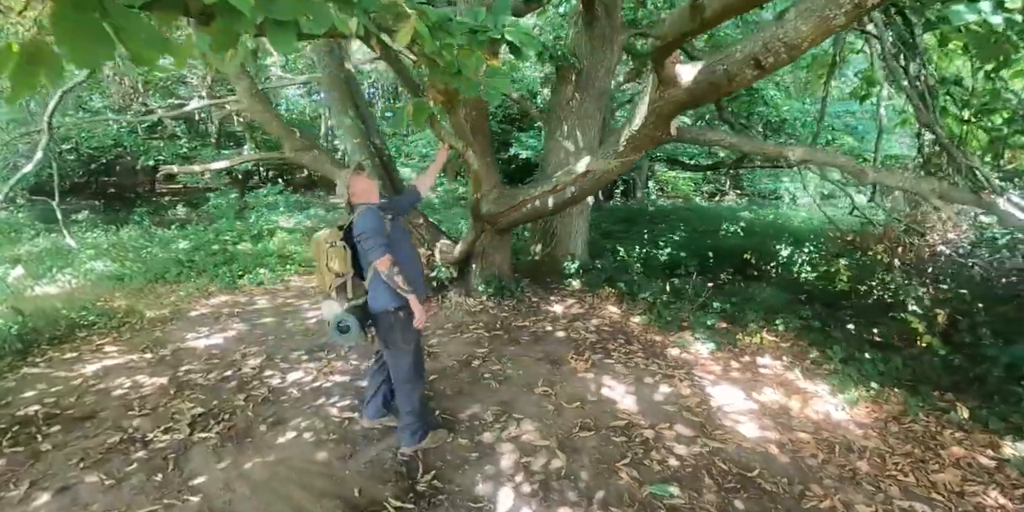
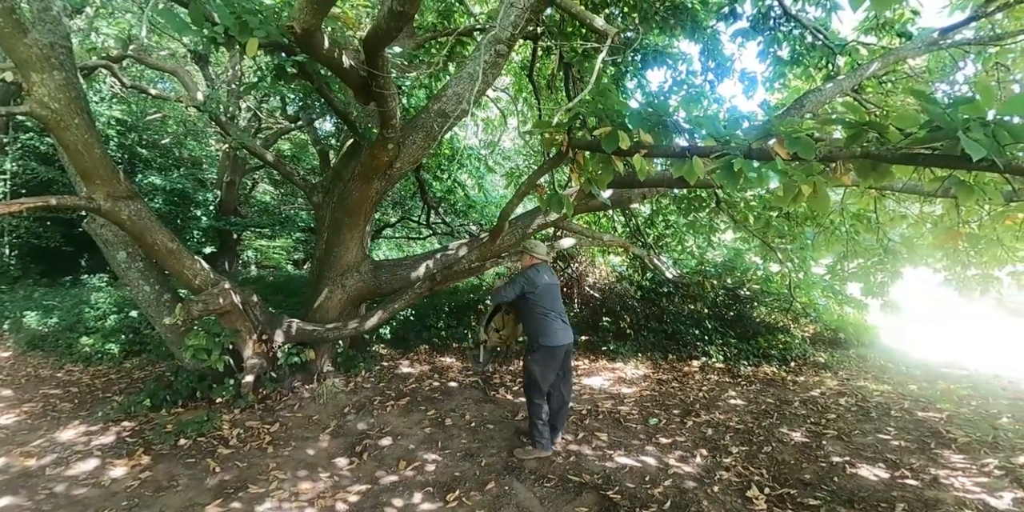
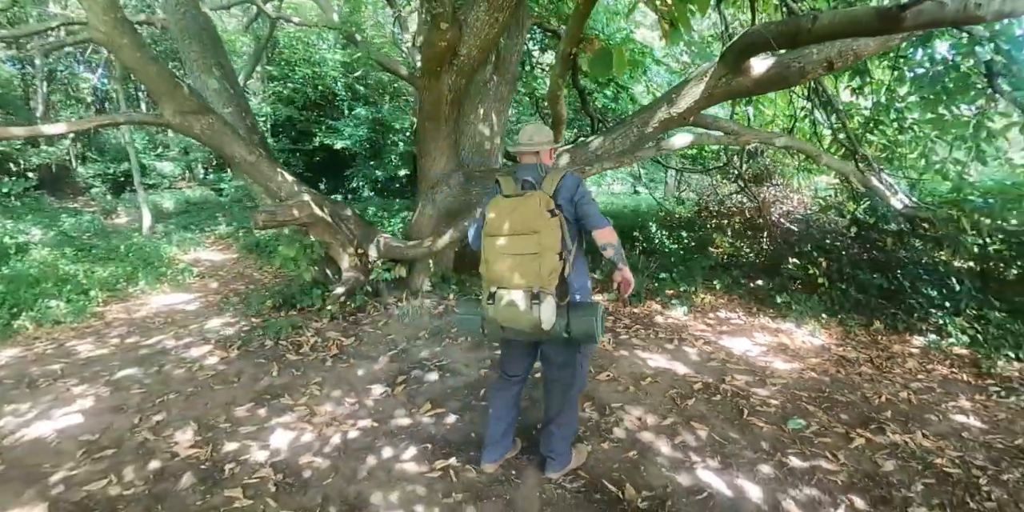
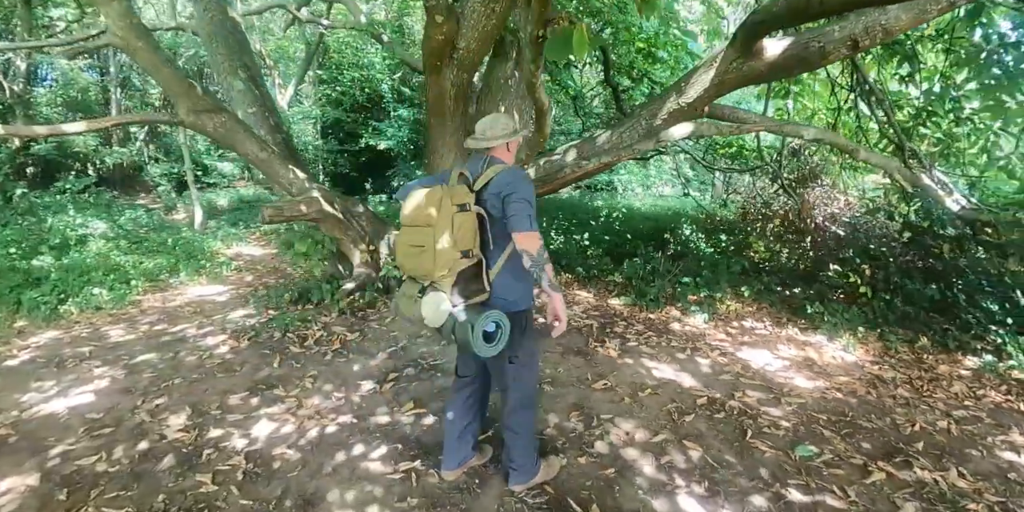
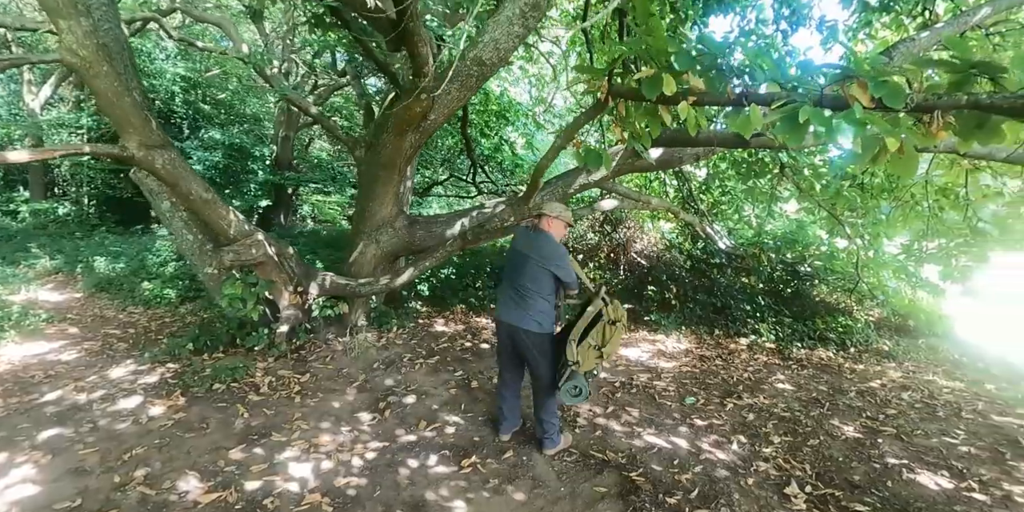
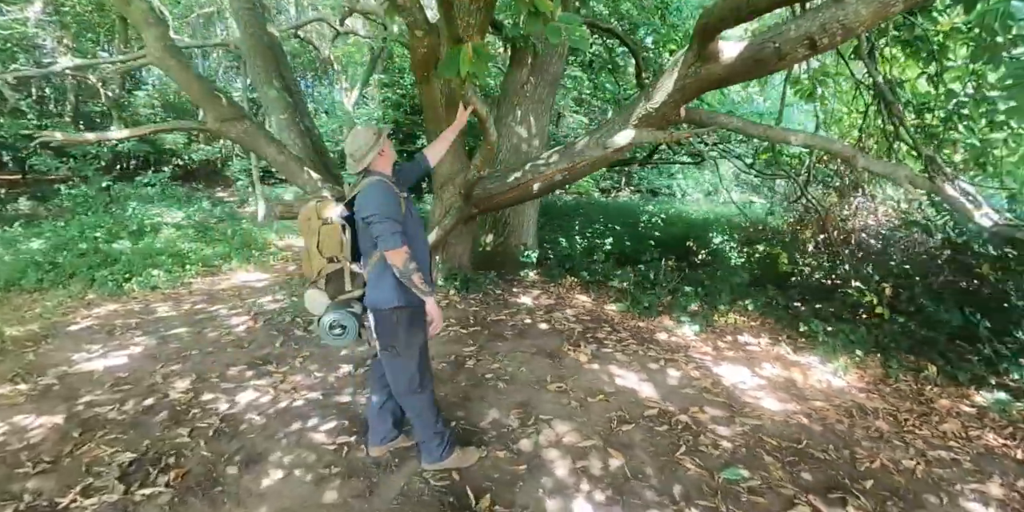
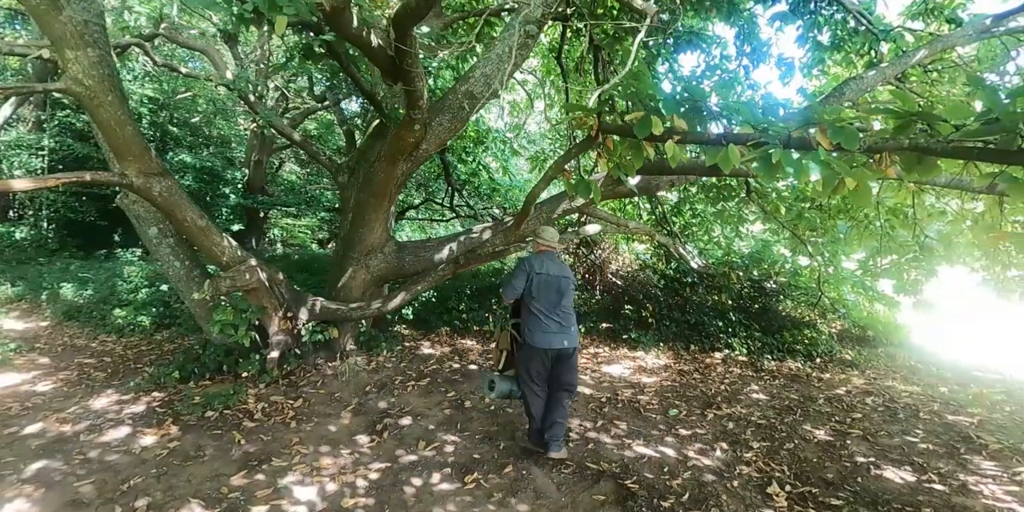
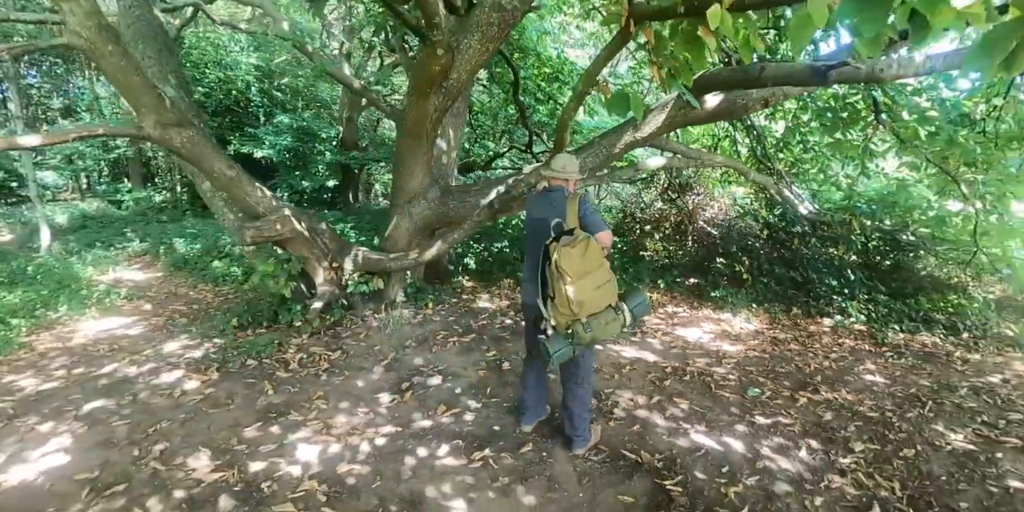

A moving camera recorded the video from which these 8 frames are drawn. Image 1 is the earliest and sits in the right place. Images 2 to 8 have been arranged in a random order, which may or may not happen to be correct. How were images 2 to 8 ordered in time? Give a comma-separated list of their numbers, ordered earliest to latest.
6, 4, 3, 8, 5, 7, 2
